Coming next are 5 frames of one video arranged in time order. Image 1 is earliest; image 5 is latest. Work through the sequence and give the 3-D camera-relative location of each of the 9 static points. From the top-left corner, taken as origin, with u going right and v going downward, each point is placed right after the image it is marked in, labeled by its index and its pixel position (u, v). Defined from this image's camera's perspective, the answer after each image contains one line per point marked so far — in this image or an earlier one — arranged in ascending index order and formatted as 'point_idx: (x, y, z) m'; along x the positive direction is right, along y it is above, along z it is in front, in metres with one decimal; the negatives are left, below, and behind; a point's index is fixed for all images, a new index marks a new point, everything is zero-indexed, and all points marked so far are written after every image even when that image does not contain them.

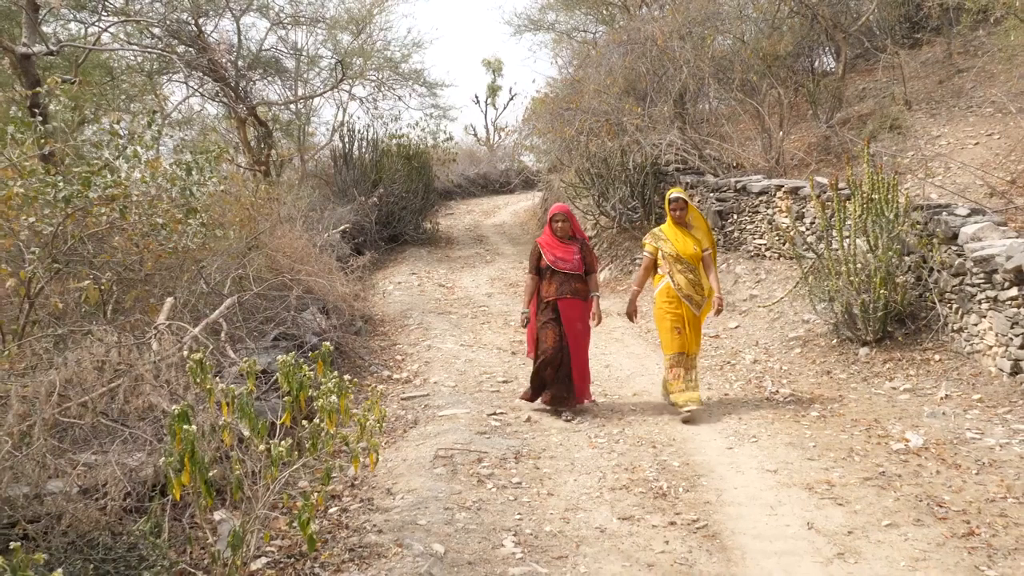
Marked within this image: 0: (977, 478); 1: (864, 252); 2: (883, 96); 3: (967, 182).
0: (+1.8, -0.7, +3.5) m
1: (+2.1, +0.2, +5.7) m
2: (+4.3, +2.2, +10.8) m
3: (+3.4, +0.8, +7.0) m
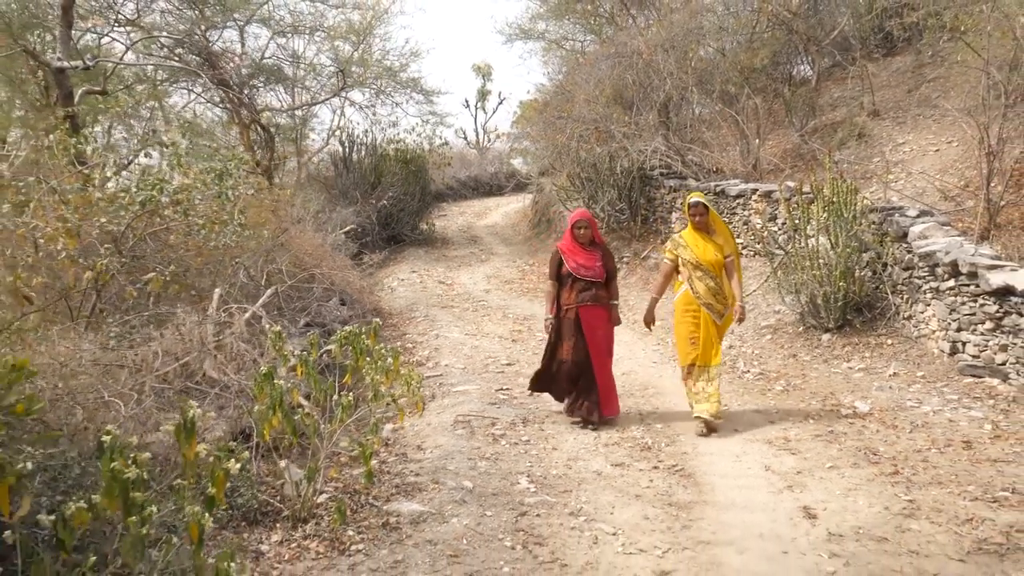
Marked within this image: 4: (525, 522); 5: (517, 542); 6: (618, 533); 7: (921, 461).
0: (+1.8, -0.7, +4.2) m
1: (+2.1, +0.3, +6.4) m
2: (+4.2, +2.3, +11.6) m
3: (+3.4, +0.8, +7.7) m
4: (0.0, -0.8, +3.1) m
5: (0.0, -0.8, +3.0) m
6: (+0.3, -0.8, +3.0) m
7: (+1.7, -0.7, +3.8) m
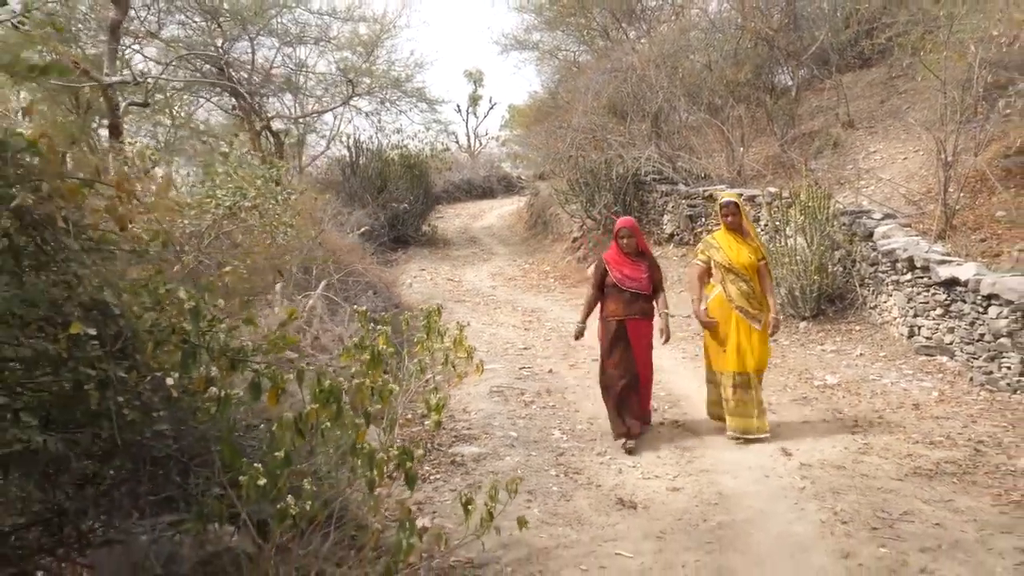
0: (+2.0, -0.6, +5.1) m
1: (+2.3, +0.3, +7.2) m
2: (+4.2, +2.3, +12.5) m
3: (+3.5, +0.9, +8.6) m
4: (+0.2, -0.7, +4.0) m
5: (+0.2, -0.7, +3.8) m
6: (+0.5, -0.7, +3.9) m
7: (+1.8, -0.6, +4.7) m
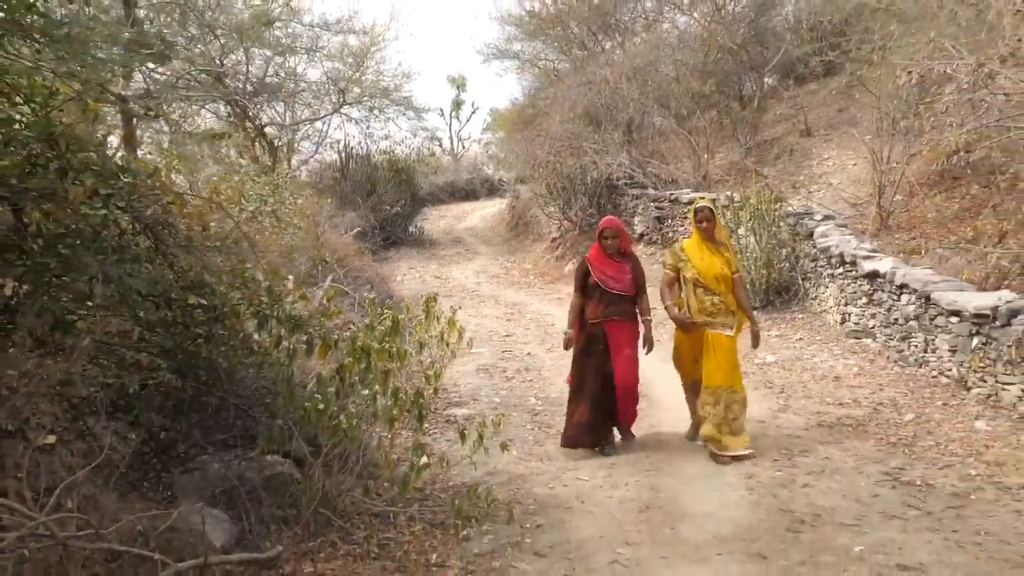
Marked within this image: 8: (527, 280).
0: (+1.8, -0.5, +6.0) m
1: (+2.1, +0.4, +8.2) m
2: (+4.0, +2.4, +13.4) m
3: (+3.3, +0.9, +9.6) m
4: (+0.1, -0.7, +4.9) m
5: (+0.1, -0.7, +4.7) m
6: (+0.4, -0.7, +4.7) m
7: (+1.7, -0.6, +5.6) m
8: (+0.2, +0.1, +11.9) m
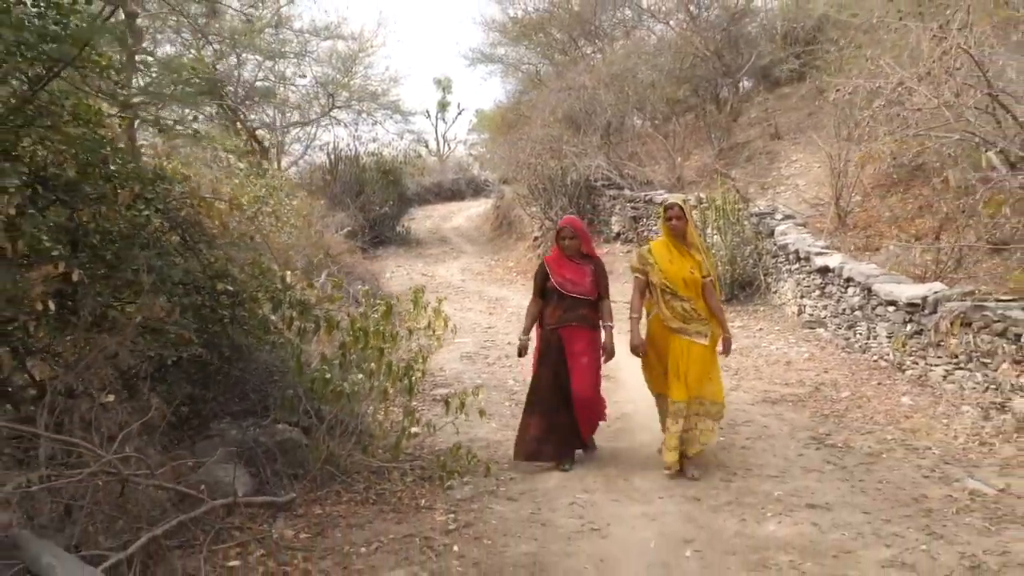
0: (+1.7, -0.5, +6.6) m
1: (+1.9, +0.4, +8.8) m
2: (+3.7, +2.4, +14.1) m
3: (+3.1, +1.0, +10.2) m
4: (0.0, -0.6, +5.4) m
5: (0.0, -0.6, +5.2) m
6: (+0.3, -0.6, +5.3) m
7: (+1.6, -0.5, +6.2) m
8: (0.0, +0.1, +12.4) m
